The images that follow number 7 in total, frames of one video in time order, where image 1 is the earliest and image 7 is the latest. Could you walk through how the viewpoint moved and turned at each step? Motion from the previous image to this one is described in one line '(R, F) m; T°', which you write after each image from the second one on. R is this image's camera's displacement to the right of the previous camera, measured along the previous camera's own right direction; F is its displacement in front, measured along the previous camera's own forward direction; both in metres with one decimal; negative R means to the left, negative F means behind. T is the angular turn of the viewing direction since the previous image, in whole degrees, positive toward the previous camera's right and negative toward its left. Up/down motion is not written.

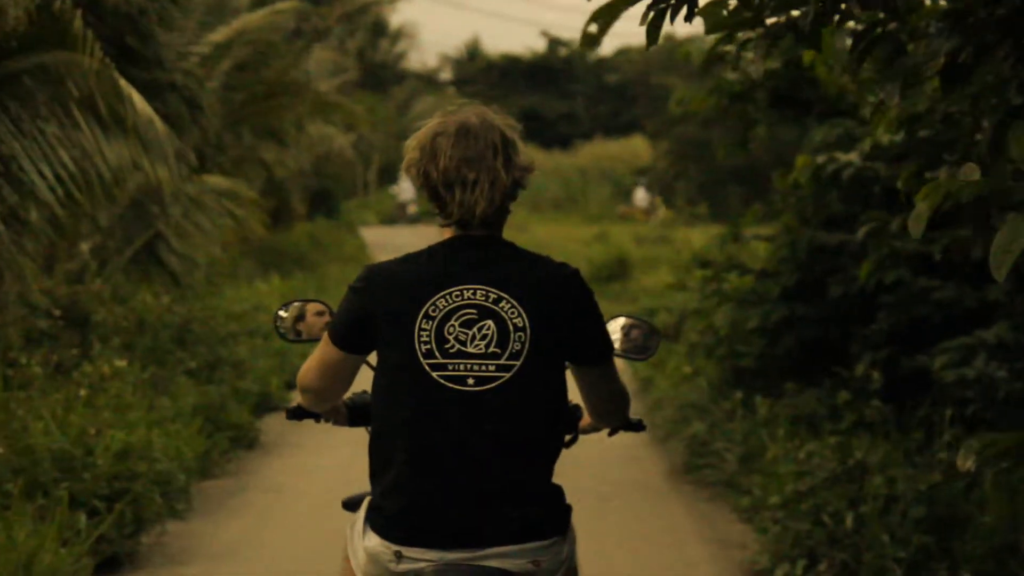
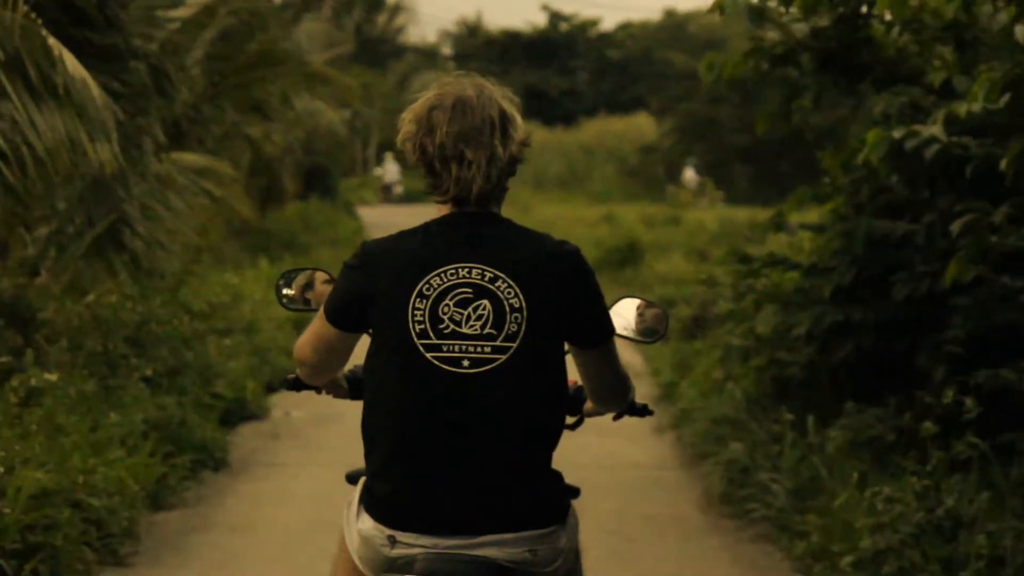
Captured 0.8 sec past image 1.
(-0.1, +1.0) m; 0°
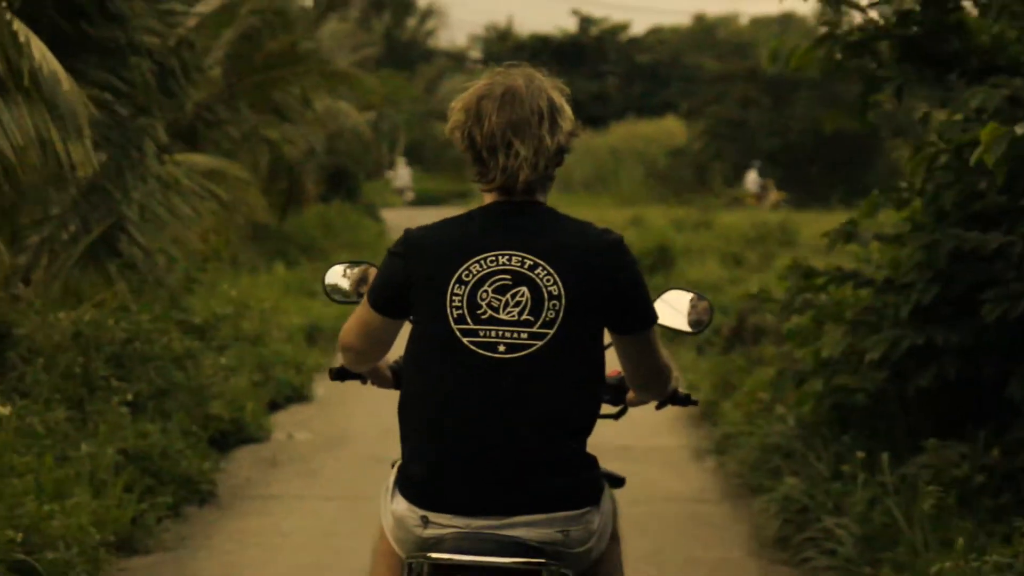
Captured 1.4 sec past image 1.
(0.0, +0.7) m; -2°
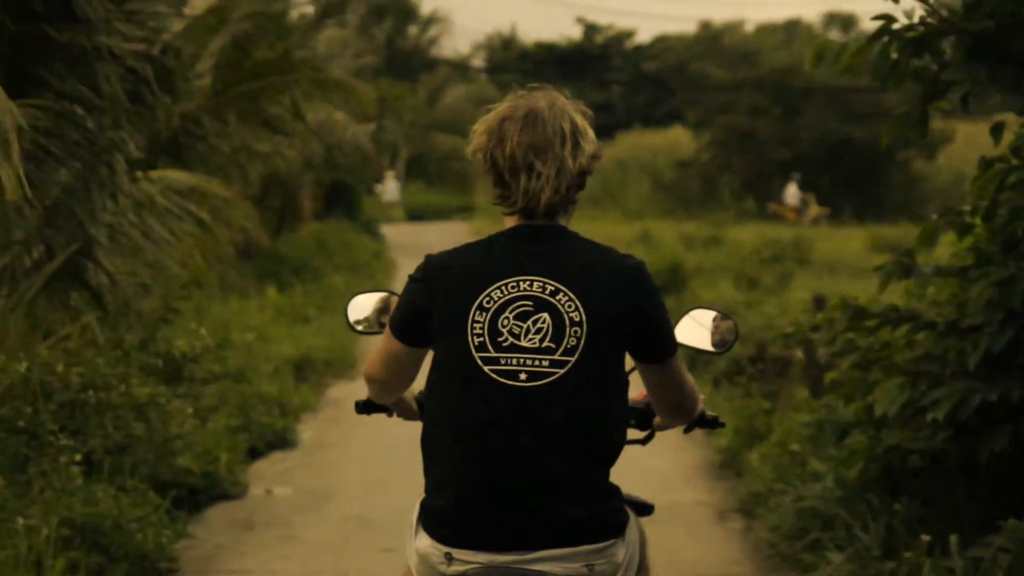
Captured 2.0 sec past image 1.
(0.0, +0.7) m; 0°
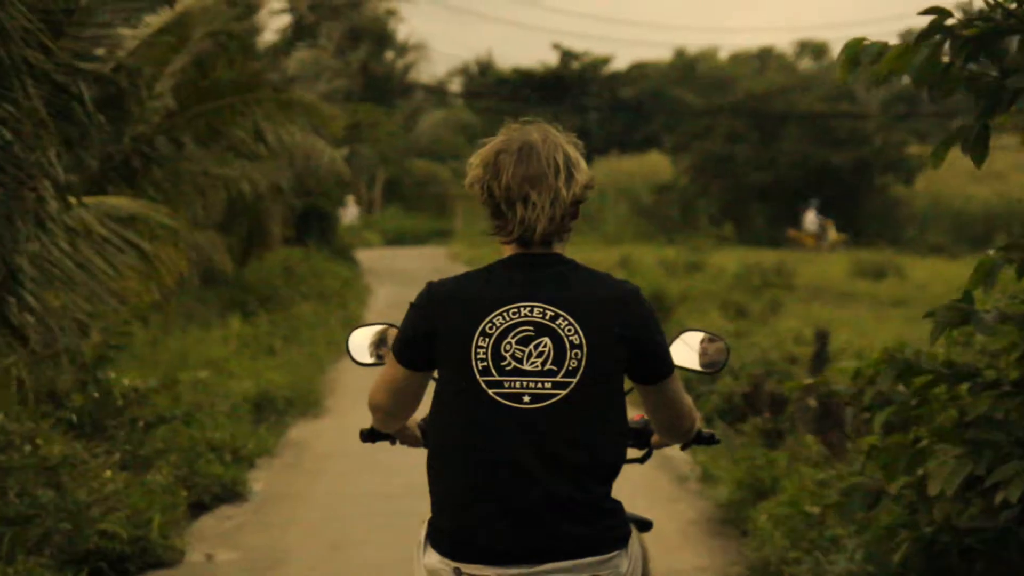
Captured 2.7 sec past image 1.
(0.0, +0.8) m; +1°
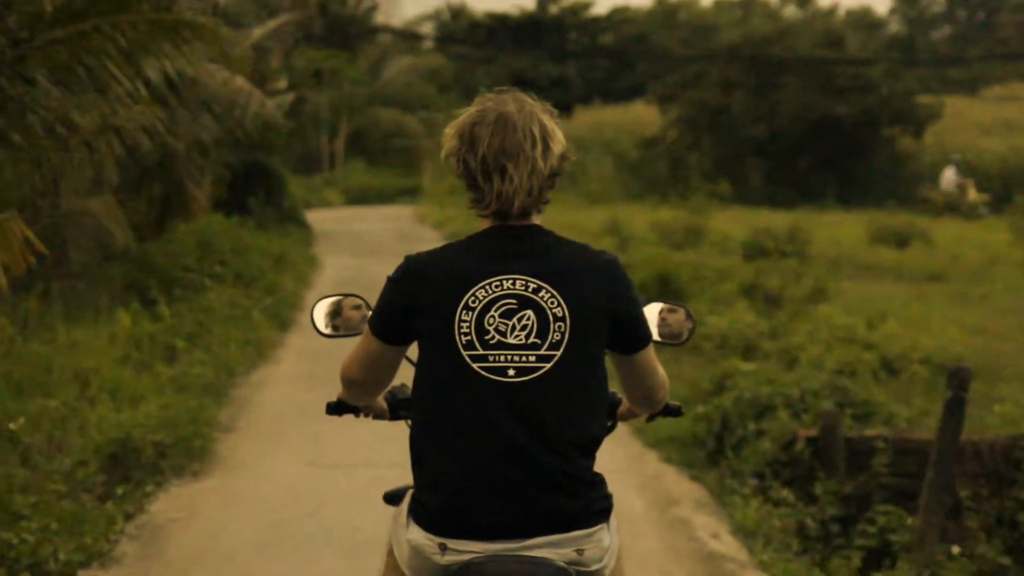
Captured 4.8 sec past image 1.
(+0.1, +2.9) m; +1°
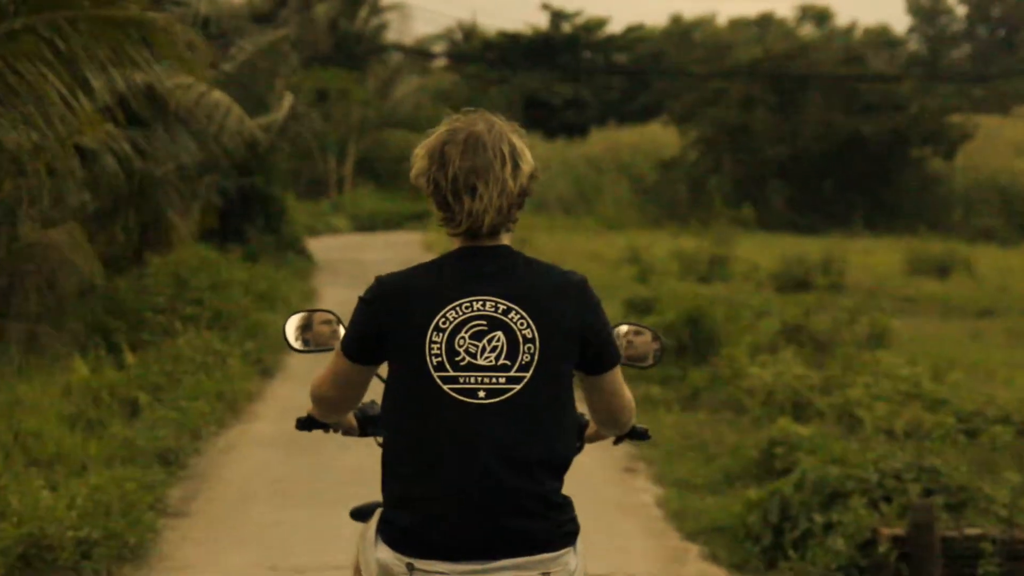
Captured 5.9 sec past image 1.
(0.0, +1.3) m; -1°
